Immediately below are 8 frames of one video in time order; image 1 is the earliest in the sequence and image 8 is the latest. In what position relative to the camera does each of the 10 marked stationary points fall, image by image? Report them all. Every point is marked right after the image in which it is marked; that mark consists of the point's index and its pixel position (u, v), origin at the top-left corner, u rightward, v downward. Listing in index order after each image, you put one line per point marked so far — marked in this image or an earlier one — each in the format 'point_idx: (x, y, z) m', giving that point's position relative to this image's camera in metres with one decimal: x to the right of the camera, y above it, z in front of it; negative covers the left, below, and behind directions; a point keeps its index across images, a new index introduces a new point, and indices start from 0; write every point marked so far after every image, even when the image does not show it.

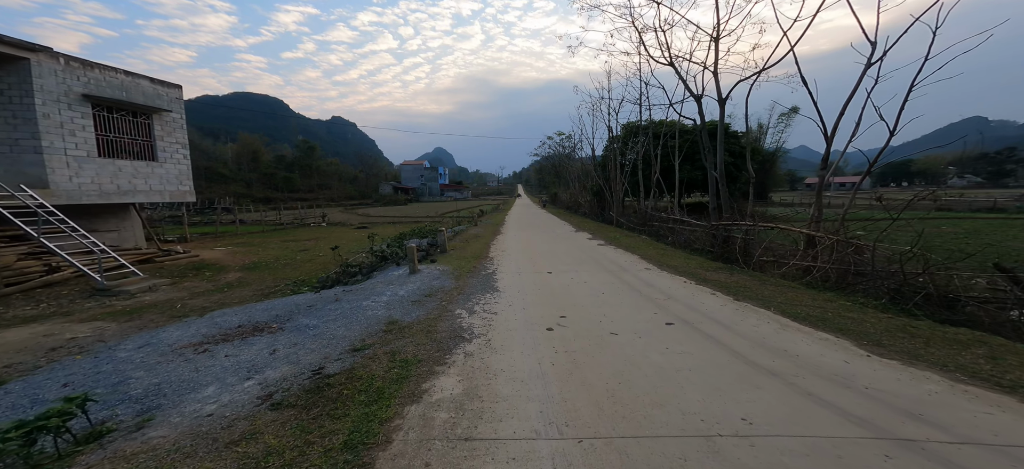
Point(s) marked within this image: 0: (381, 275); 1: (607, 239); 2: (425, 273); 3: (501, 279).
0: (-2.9, -0.9, +8.6) m
1: (+3.6, -0.2, +15.0) m
2: (-1.9, -0.9, +8.2) m
3: (-0.3, -1.0, +8.2) m
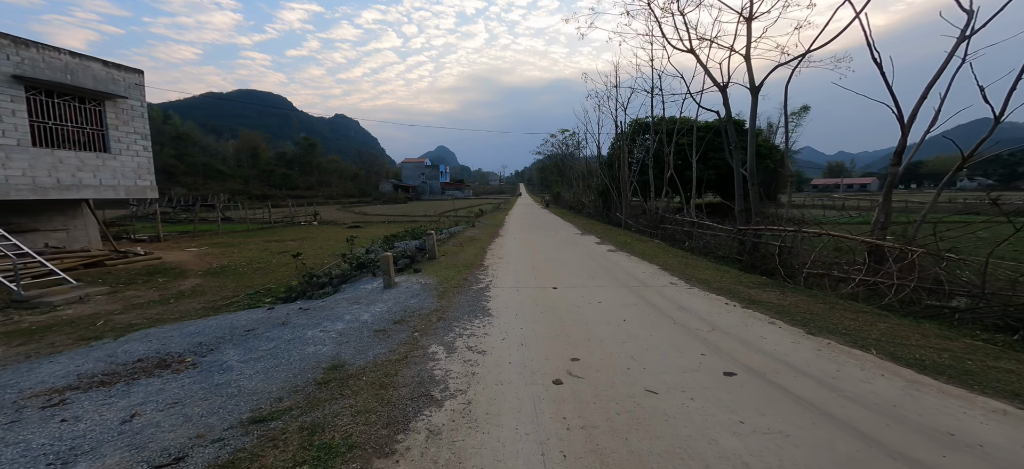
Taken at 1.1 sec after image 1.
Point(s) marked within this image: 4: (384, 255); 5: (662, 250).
0: (-2.9, -1.0, +7.1) m
1: (+3.6, -0.3, +13.5) m
2: (-1.9, -1.0, +6.7) m
3: (-0.3, -1.1, +6.7) m
4: (-2.2, -0.4, +6.7) m
5: (+4.6, -0.4, +12.1) m
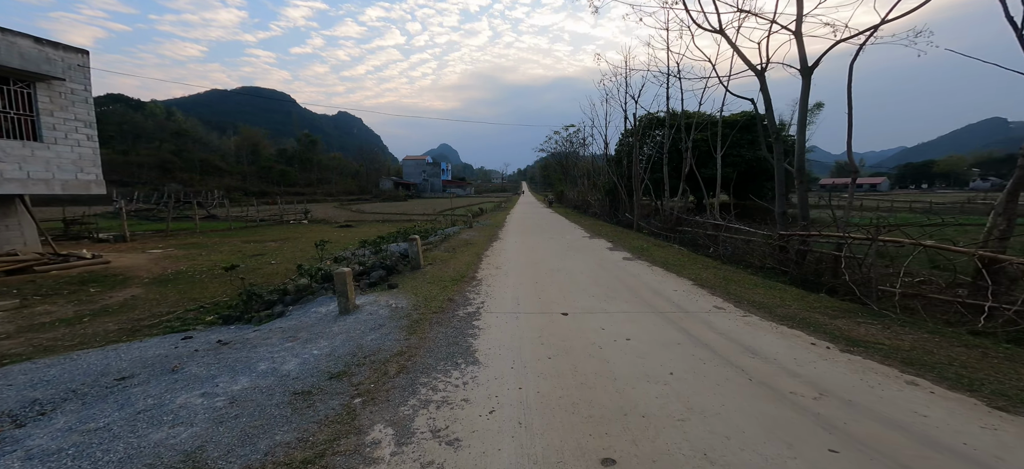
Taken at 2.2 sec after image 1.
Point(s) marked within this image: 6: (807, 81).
0: (-3.0, -1.1, +5.4) m
1: (+3.6, -0.4, +11.8) m
2: (-1.9, -1.1, +5.1) m
3: (-0.3, -1.2, +5.0) m
4: (-2.3, -0.5, +5.1) m
5: (+4.6, -0.5, +10.4) m
6: (+6.2, +3.2, +8.3) m
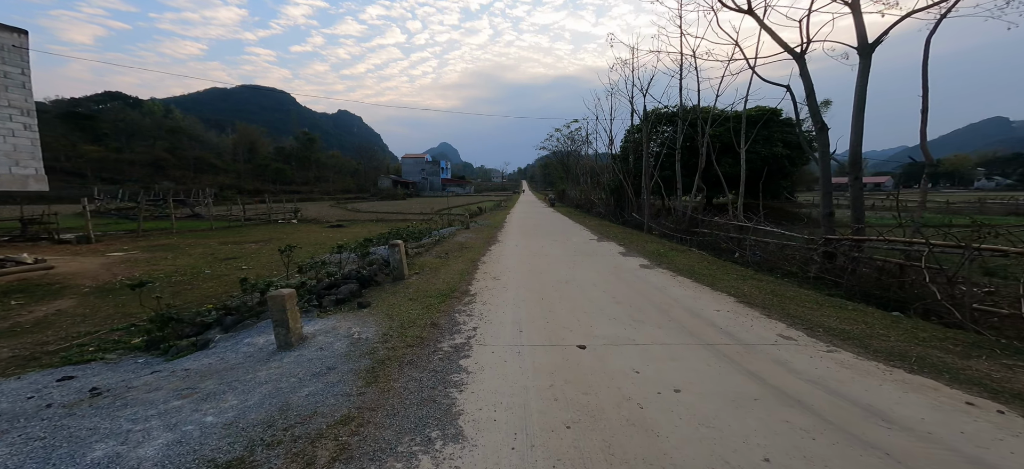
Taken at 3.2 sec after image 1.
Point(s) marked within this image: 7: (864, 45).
0: (-2.9, -1.2, +4.1) m
1: (+3.6, -0.5, +10.4) m
2: (-1.9, -1.1, +3.7) m
3: (-0.3, -1.3, +3.7) m
4: (-2.2, -0.5, +3.7) m
5: (+4.6, -0.6, +9.1) m
6: (+6.2, +3.1, +6.9) m
7: (+6.2, +3.4, +6.9) m
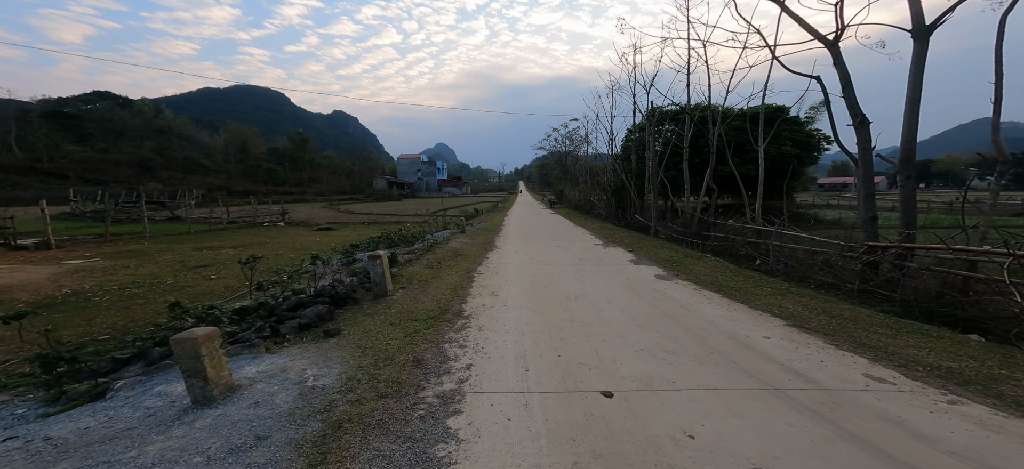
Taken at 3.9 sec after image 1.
0: (-2.9, -1.3, +3.1) m
1: (+3.6, -0.6, +9.4) m
2: (-1.9, -1.3, +2.7) m
3: (-0.3, -1.4, +2.7) m
4: (-2.2, -0.7, +2.7) m
5: (+4.6, -0.8, +8.1) m
6: (+6.3, +3.0, +6.0) m
7: (+6.2, +3.3, +6.0) m
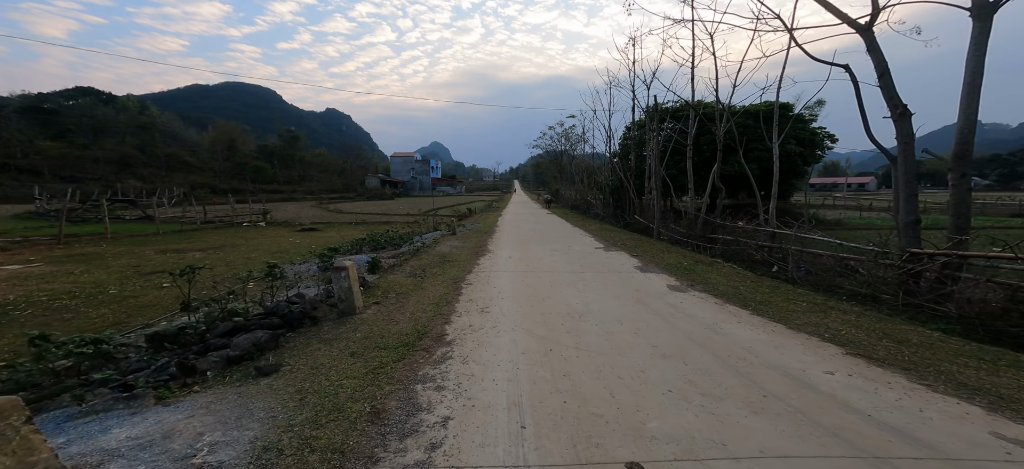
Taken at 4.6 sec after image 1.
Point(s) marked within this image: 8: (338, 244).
0: (-3.0, -1.4, +2.0) m
1: (+3.4, -0.7, +8.5) m
2: (-1.9, -1.3, +1.7) m
3: (-0.3, -1.5, +1.7) m
4: (-2.2, -0.7, +1.7) m
5: (+4.4, -0.8, +7.2) m
6: (+6.2, +2.9, +5.1) m
7: (+6.1, +3.2, +5.1) m
8: (-6.4, -0.3, +14.2) m
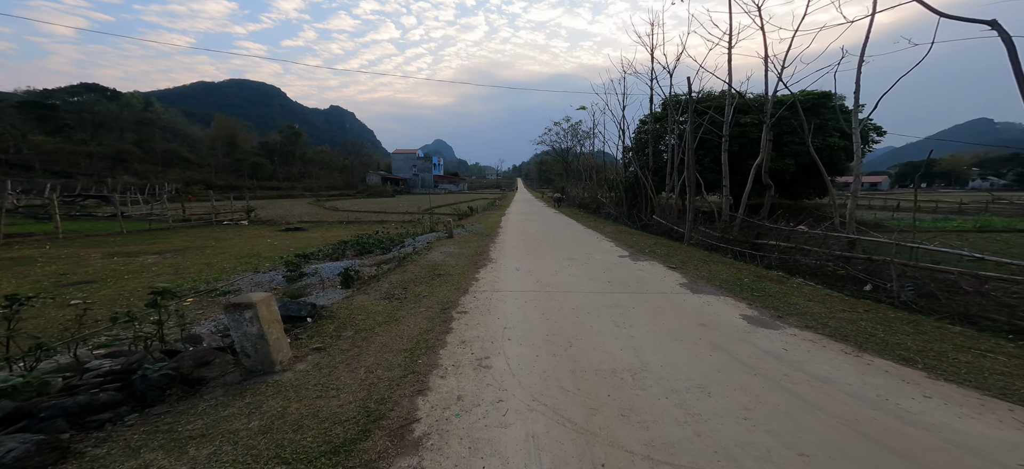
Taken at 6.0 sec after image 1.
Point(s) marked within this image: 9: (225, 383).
0: (-2.9, -1.5, +0.1) m
1: (+3.6, -0.8, +6.5) m
2: (-1.8, -1.5, -0.2) m
3: (-0.2, -1.6, -0.2) m
4: (-2.2, -0.9, -0.2) m
5: (+4.6, -1.0, +5.2) m
6: (+6.3, +2.7, +3.1) m
7: (+6.3, +3.0, +3.1) m
8: (-6.1, -0.4, +12.3) m
9: (-2.1, -1.1, +3.0) m
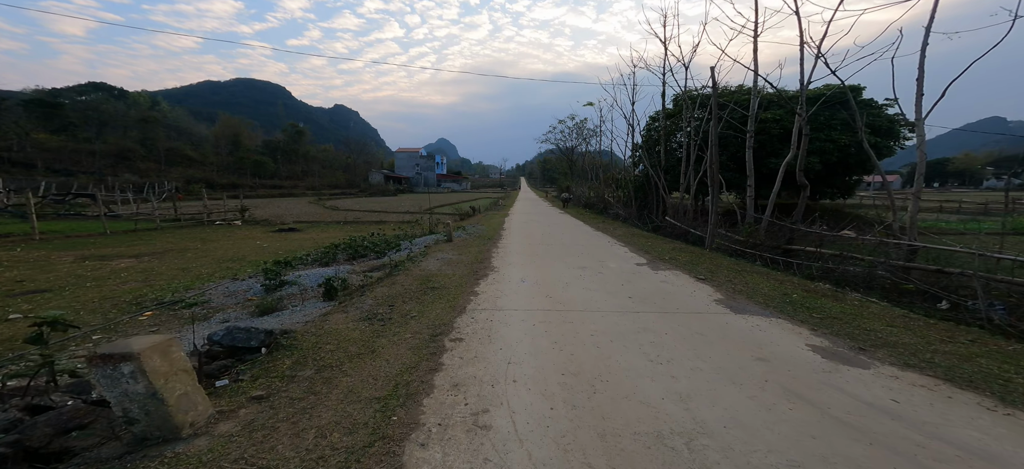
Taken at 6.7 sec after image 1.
0: (-2.9, -1.6, -0.8) m
1: (+3.6, -0.9, +5.6) m
2: (-1.8, -1.6, -1.1) m
3: (-0.2, -1.7, -1.2) m
4: (-2.1, -1.0, -1.2) m
5: (+4.7, -1.1, +4.2) m
6: (+6.4, +2.6, +2.1) m
7: (+6.3, +2.9, +2.1) m
8: (-6.0, -0.4, +11.4) m
9: (-2.1, -1.2, +2.1) m
